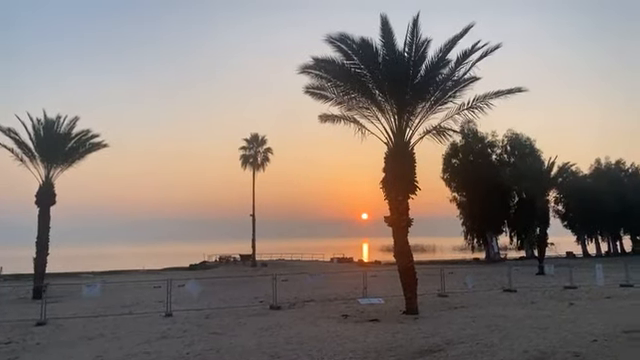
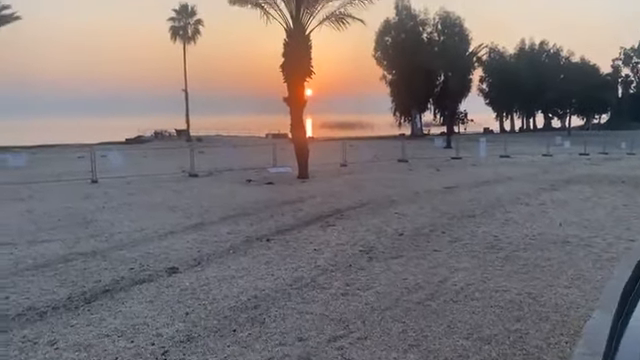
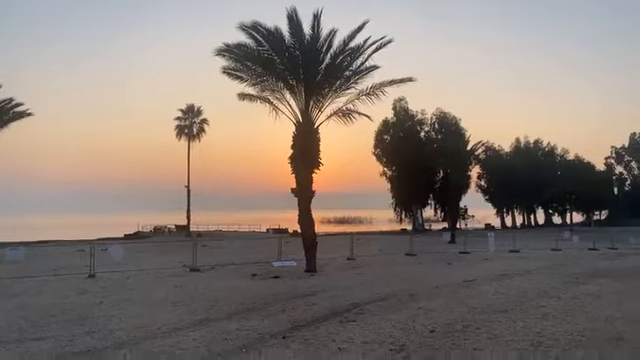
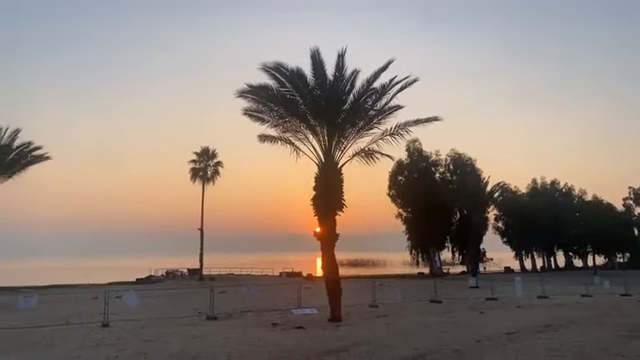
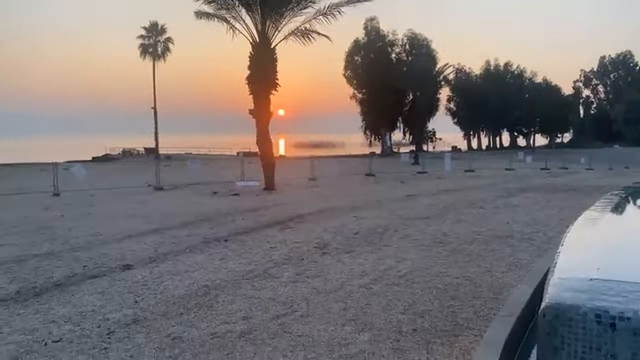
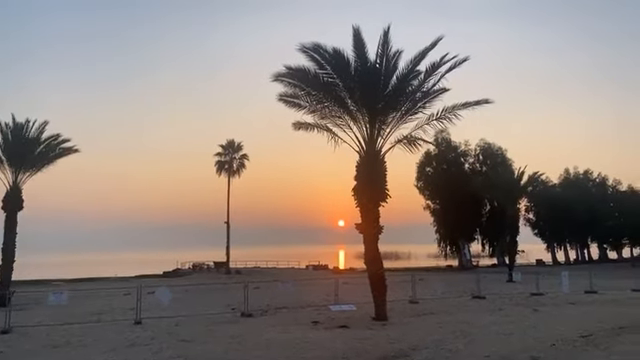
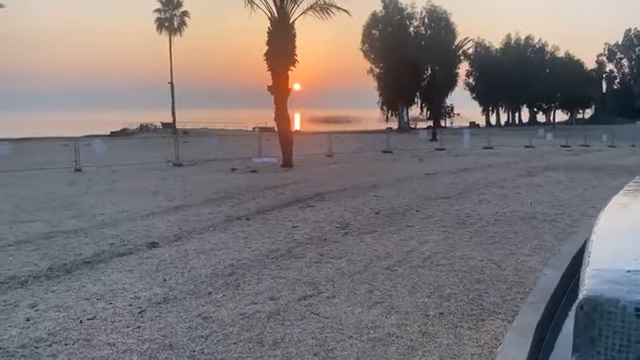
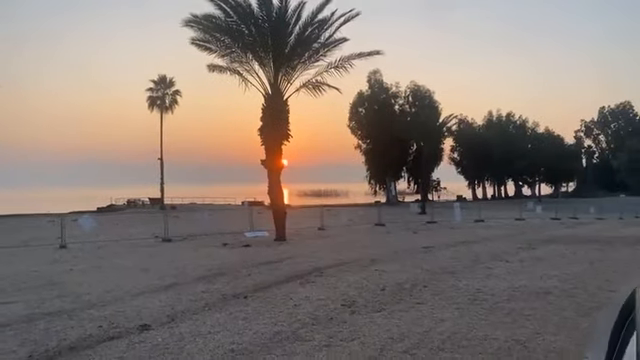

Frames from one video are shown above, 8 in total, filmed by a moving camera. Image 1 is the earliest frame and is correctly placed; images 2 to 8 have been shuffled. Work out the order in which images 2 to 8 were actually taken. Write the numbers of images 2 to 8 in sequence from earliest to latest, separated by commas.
6, 4, 3, 8, 5, 7, 2
